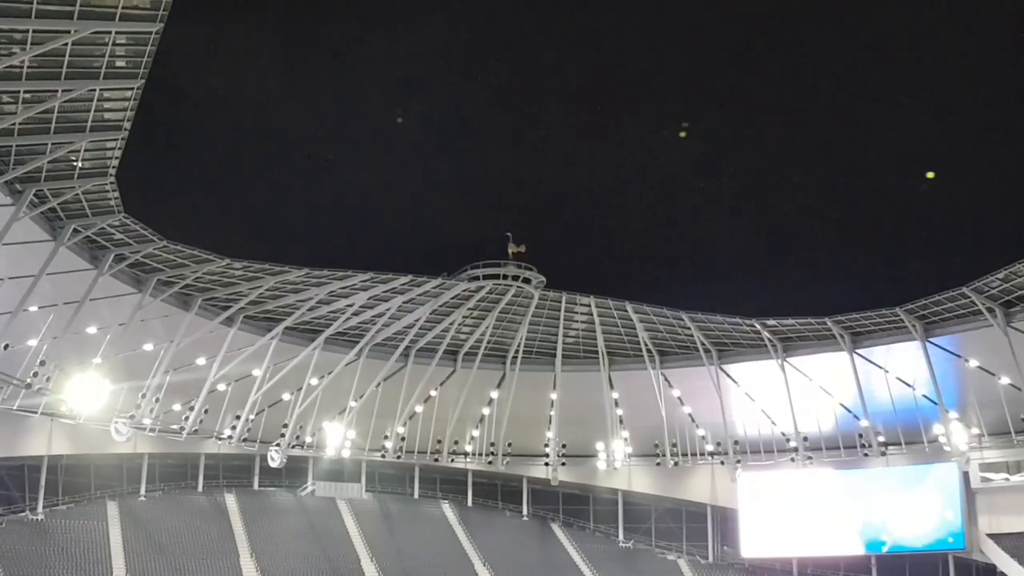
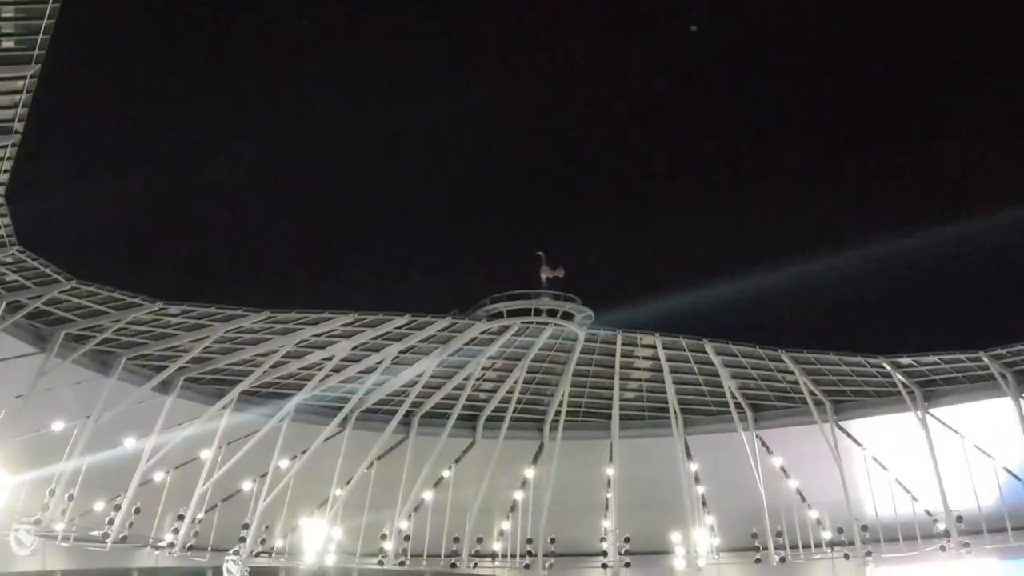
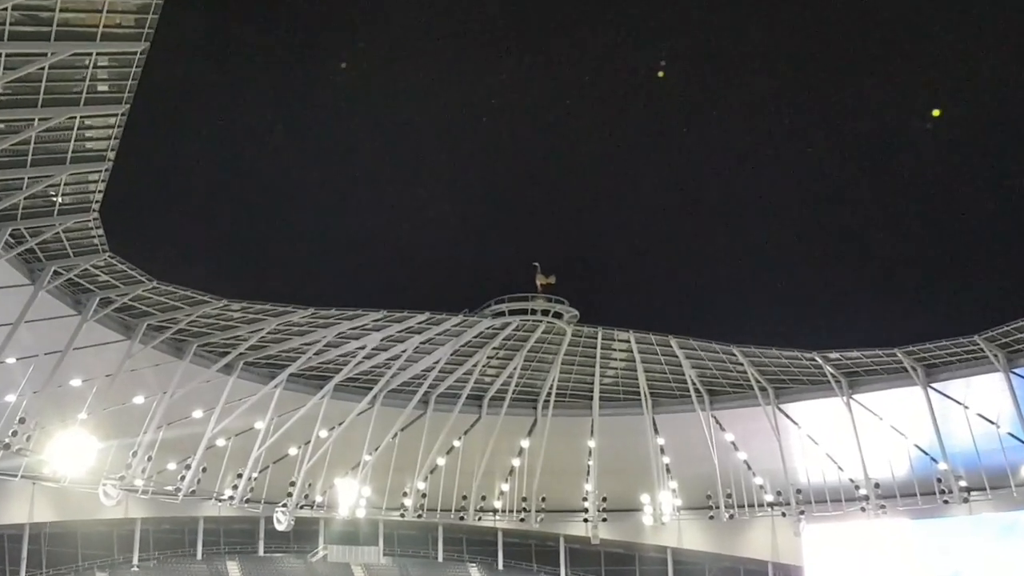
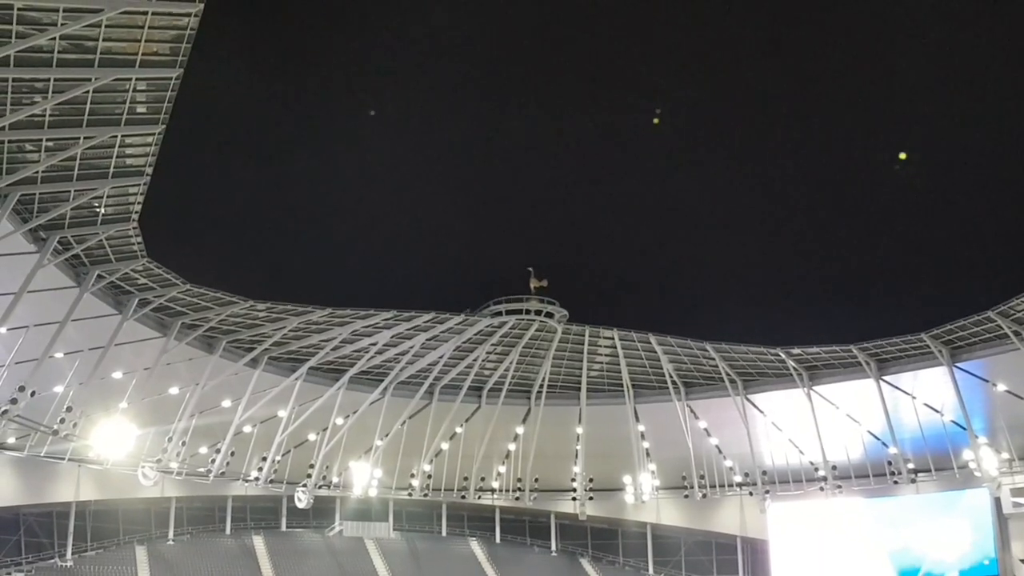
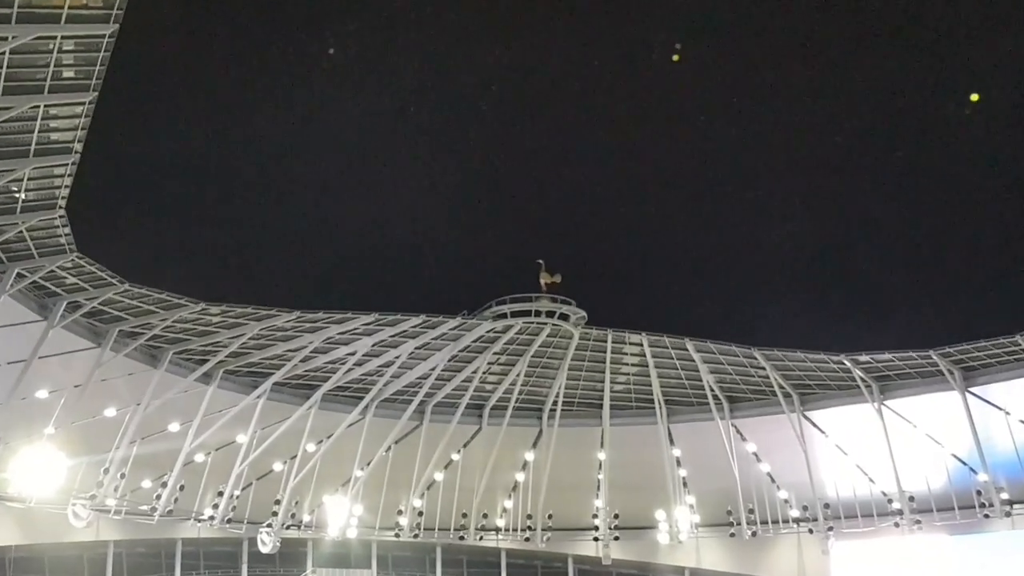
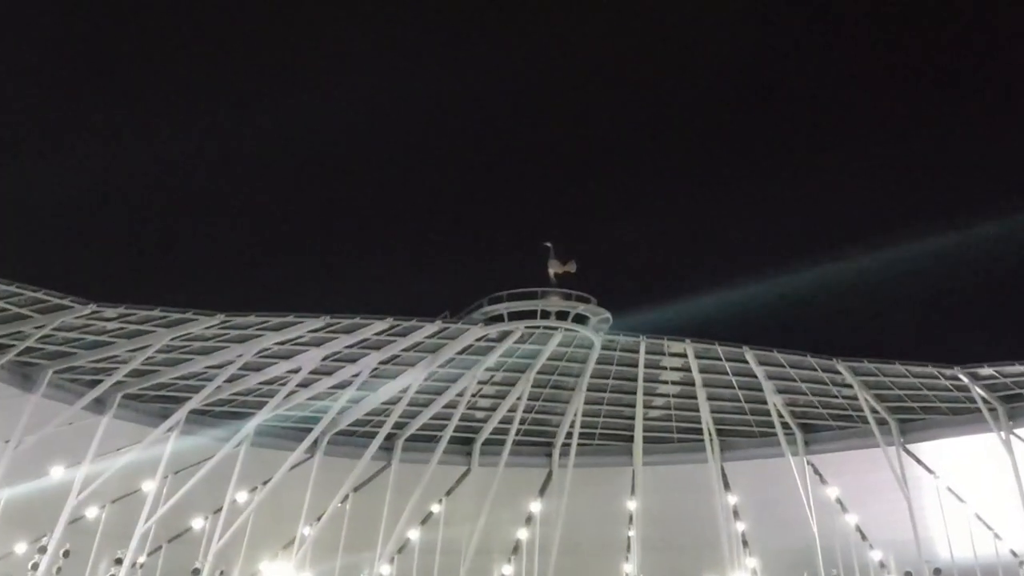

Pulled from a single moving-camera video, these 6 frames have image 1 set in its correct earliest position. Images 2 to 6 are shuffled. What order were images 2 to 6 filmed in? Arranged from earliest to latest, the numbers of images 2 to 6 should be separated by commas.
4, 3, 5, 2, 6
